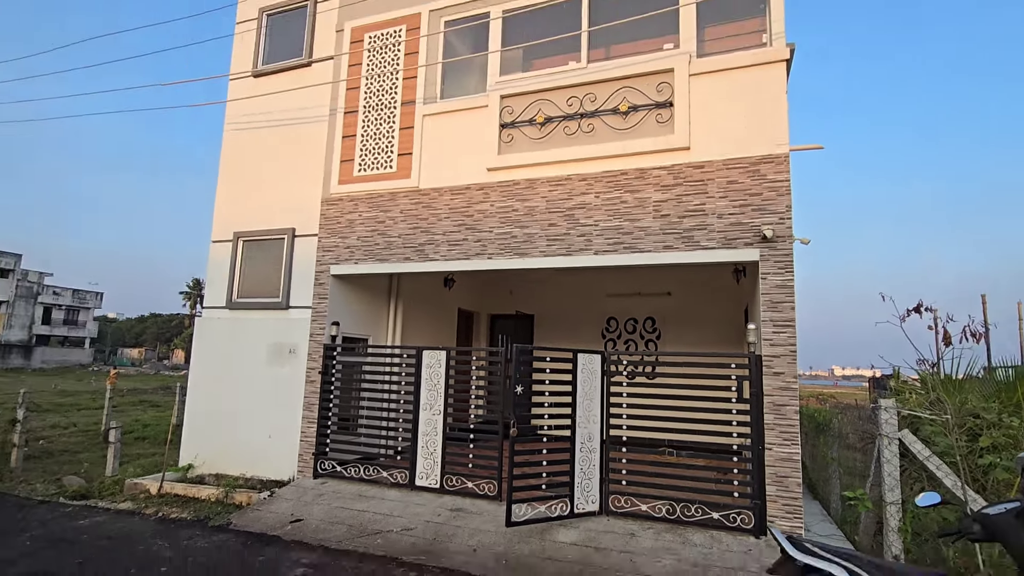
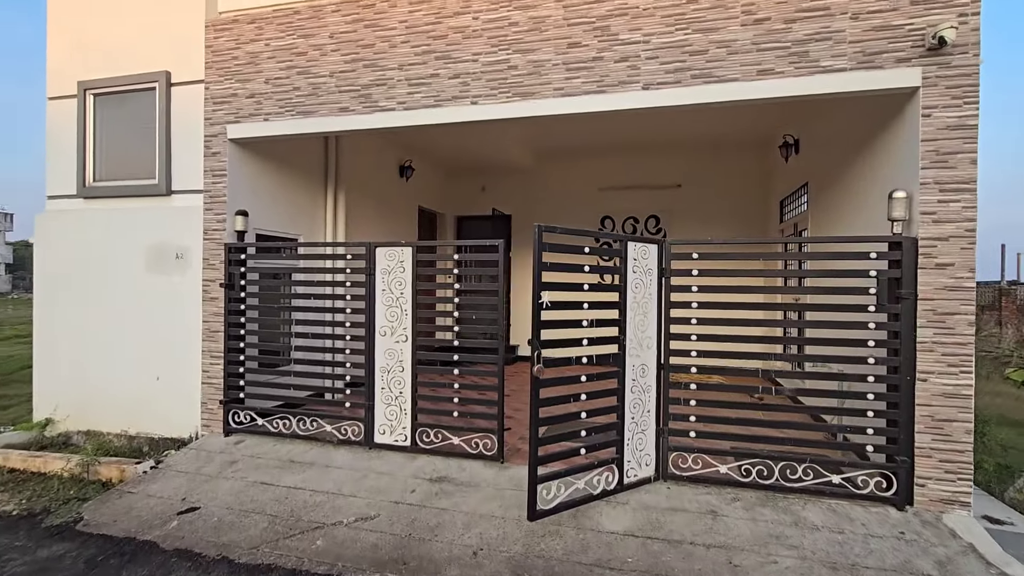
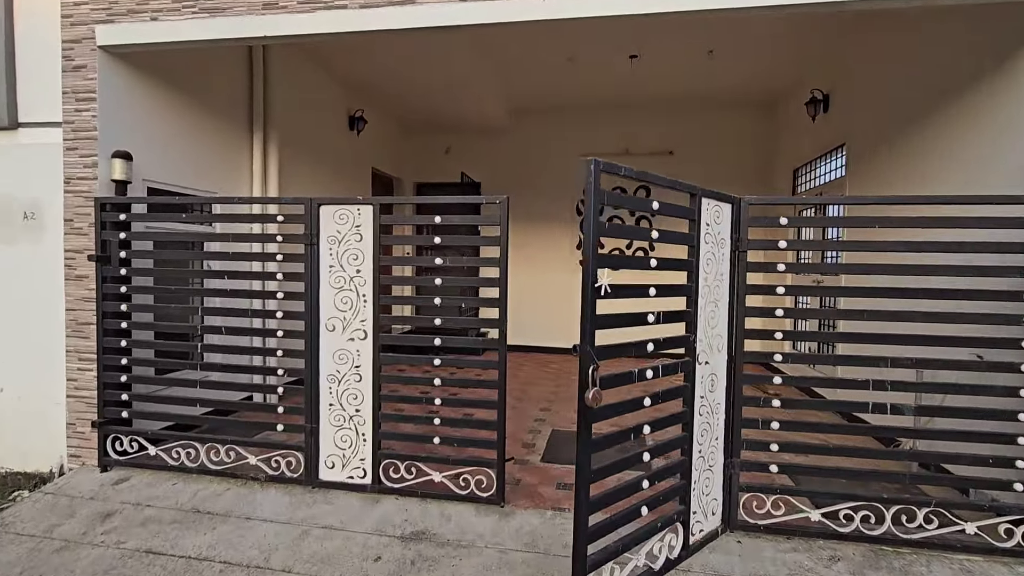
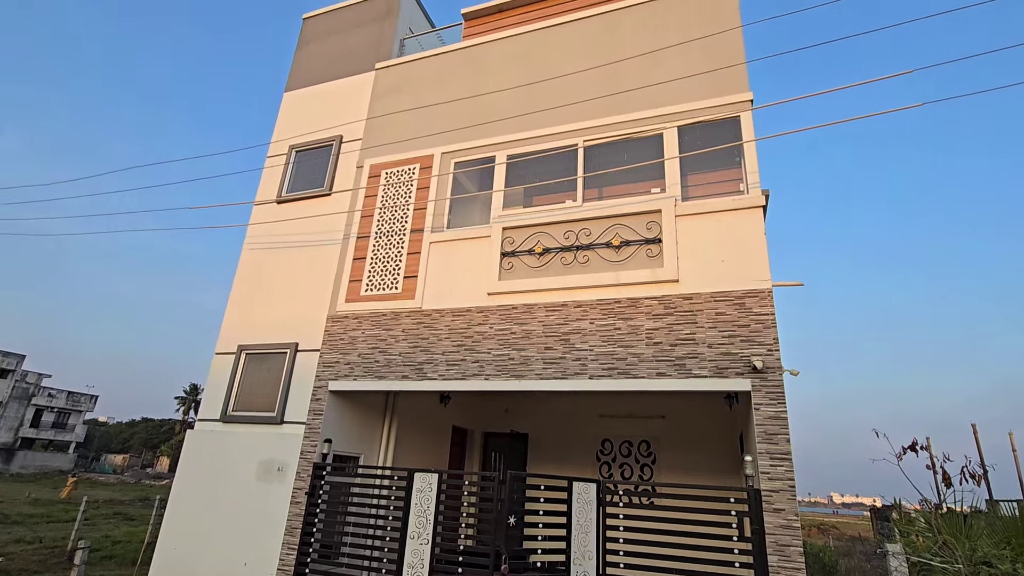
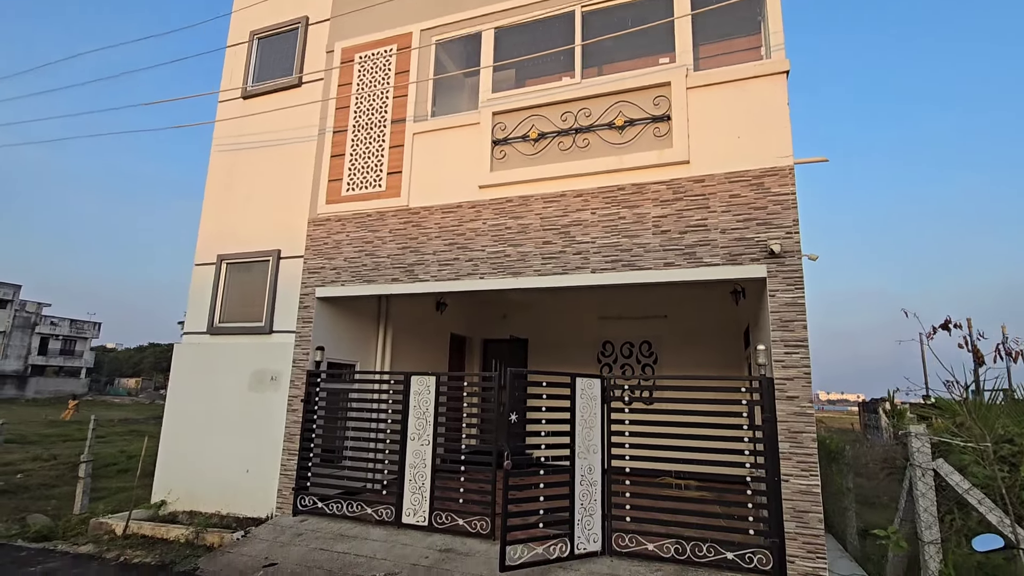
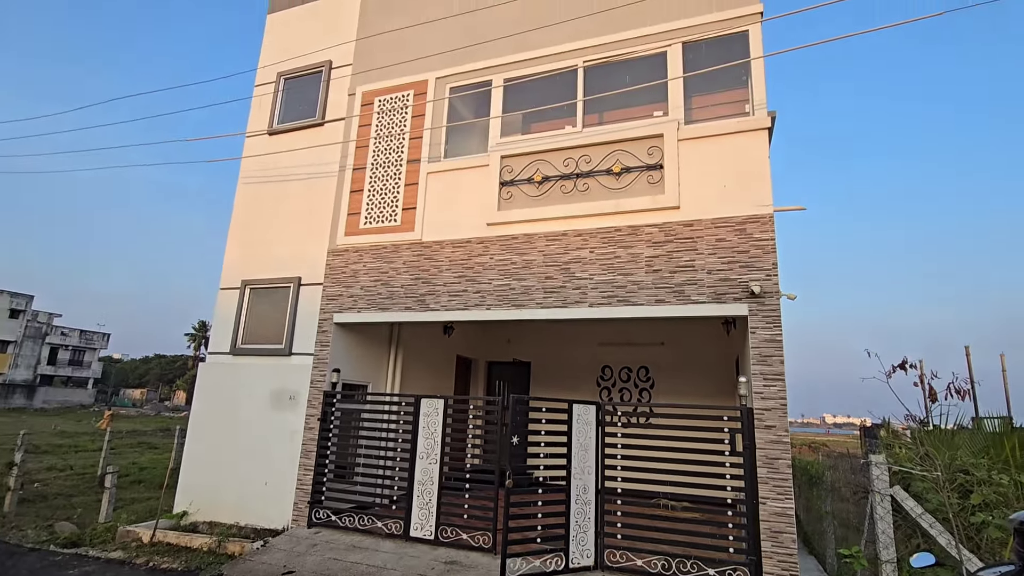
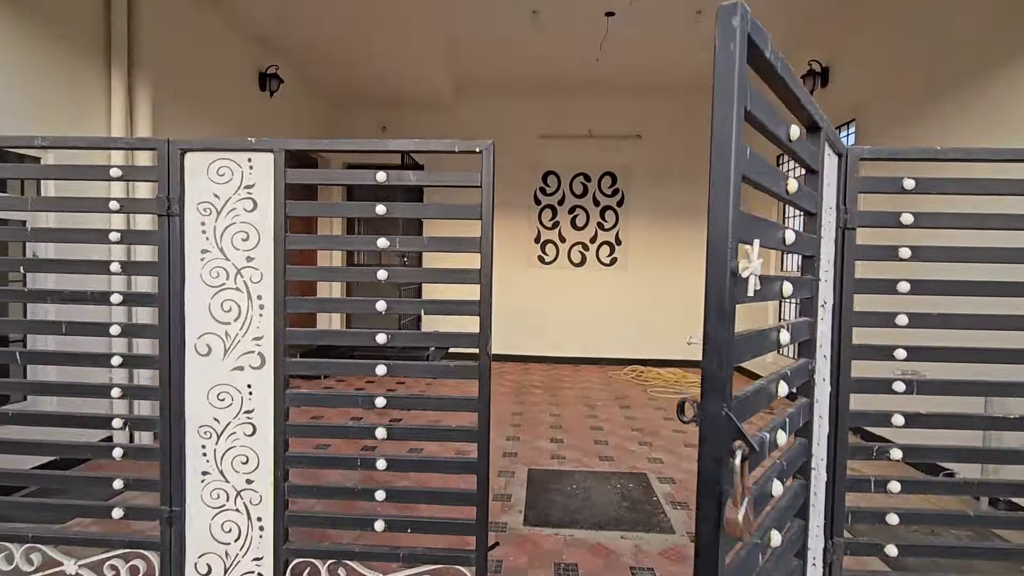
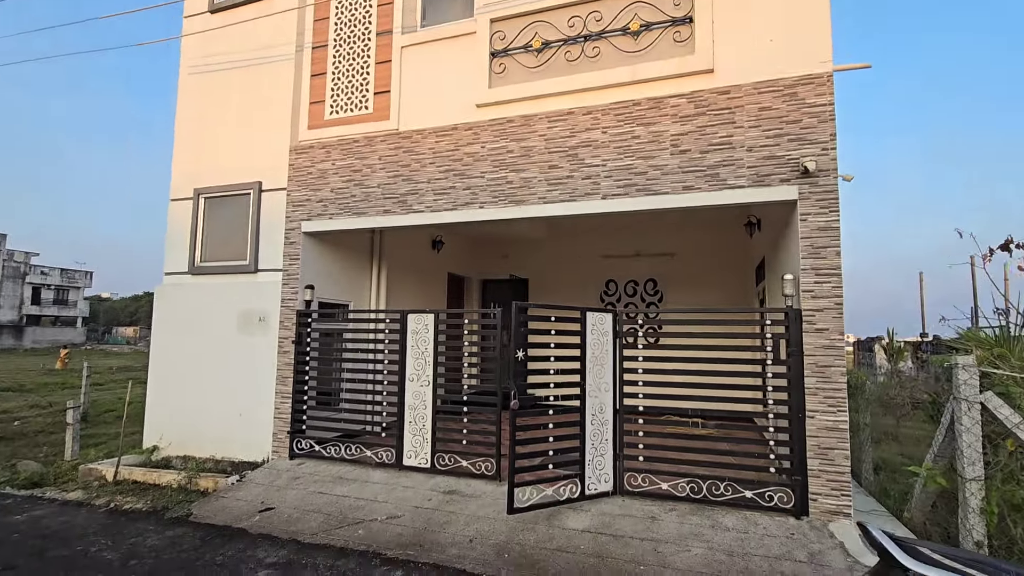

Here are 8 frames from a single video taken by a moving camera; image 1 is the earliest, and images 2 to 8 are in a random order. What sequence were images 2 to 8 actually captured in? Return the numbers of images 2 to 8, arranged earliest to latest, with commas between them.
6, 4, 5, 8, 2, 3, 7
